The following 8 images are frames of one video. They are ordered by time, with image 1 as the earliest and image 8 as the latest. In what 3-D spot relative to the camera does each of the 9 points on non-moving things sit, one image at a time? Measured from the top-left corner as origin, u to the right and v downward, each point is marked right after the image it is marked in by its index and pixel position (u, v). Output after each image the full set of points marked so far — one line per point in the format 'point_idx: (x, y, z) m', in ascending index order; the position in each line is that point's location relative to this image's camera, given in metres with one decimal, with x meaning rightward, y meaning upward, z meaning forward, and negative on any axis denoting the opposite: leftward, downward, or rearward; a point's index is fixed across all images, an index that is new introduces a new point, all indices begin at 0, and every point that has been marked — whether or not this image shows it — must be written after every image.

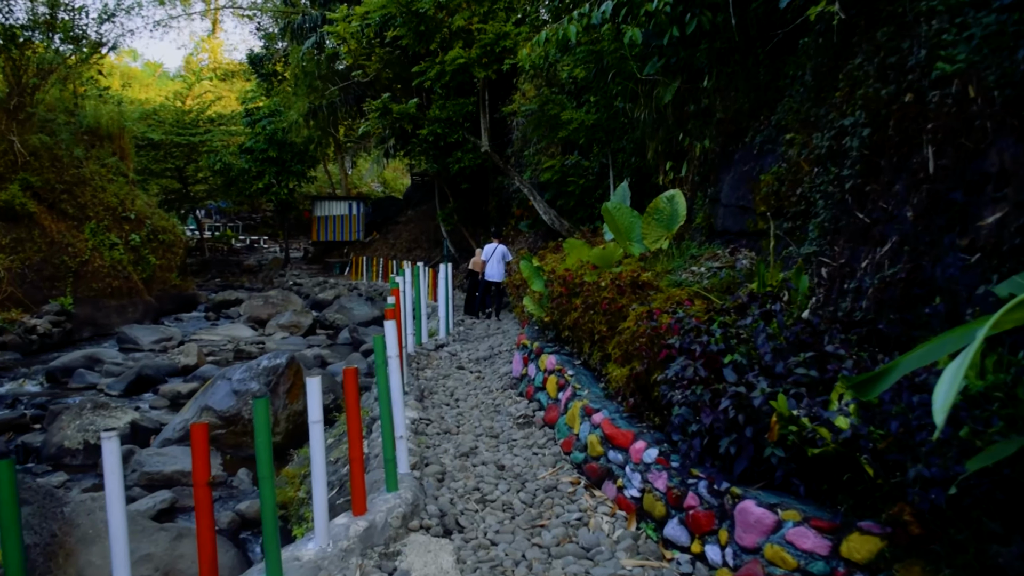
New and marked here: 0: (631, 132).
0: (+1.3, +1.6, +10.2) m
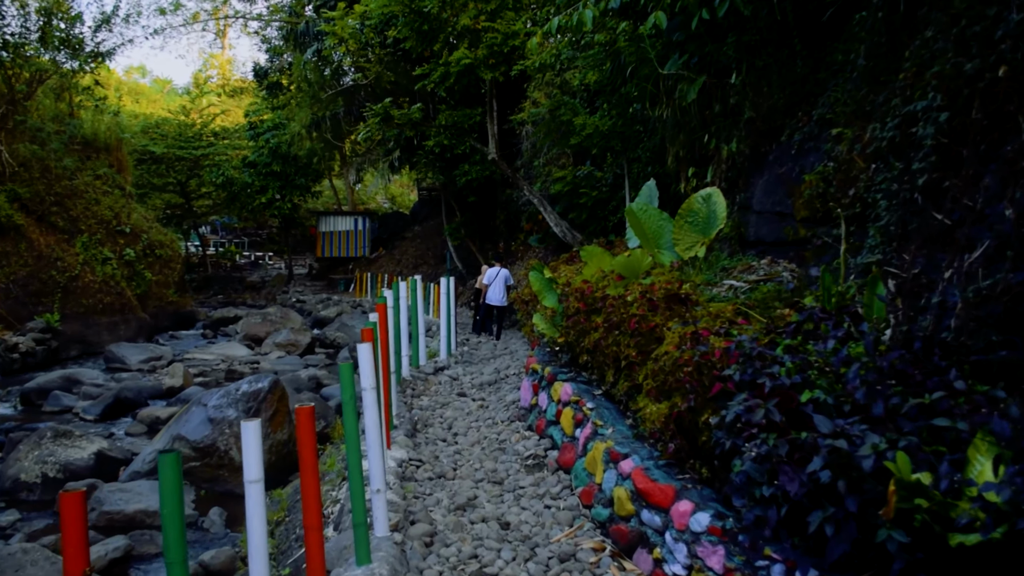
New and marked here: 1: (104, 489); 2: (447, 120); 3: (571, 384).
0: (+1.4, +1.5, +9.5) m
1: (-2.5, -1.2, +5.9) m
2: (-0.9, +2.5, +14.0) m
3: (+0.2, -0.4, +4.0) m
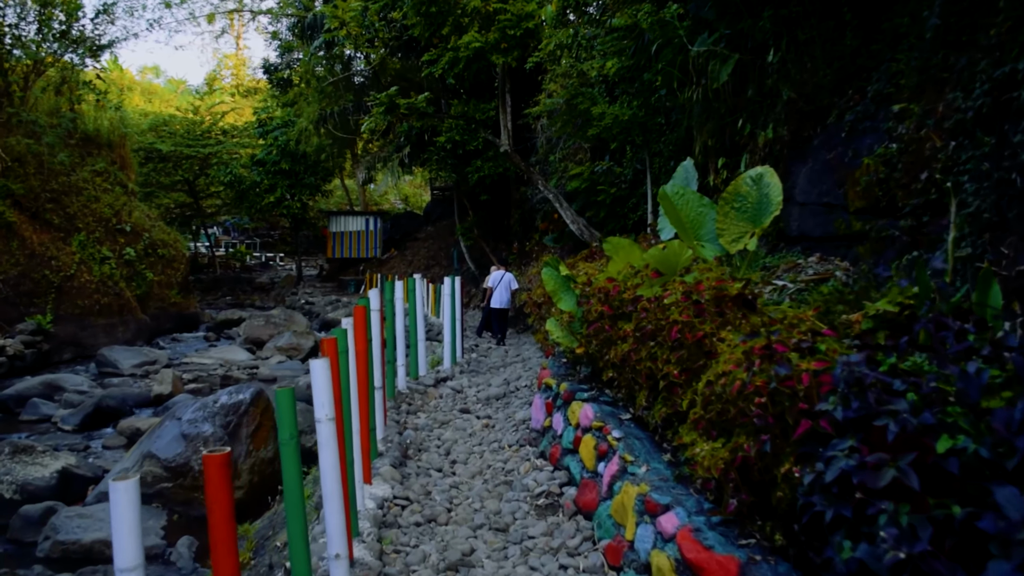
0: (+1.5, +1.5, +8.8) m
1: (-2.5, -1.2, +5.3) m
2: (-0.7, +2.4, +13.3) m
3: (+0.3, -0.4, +3.2) m
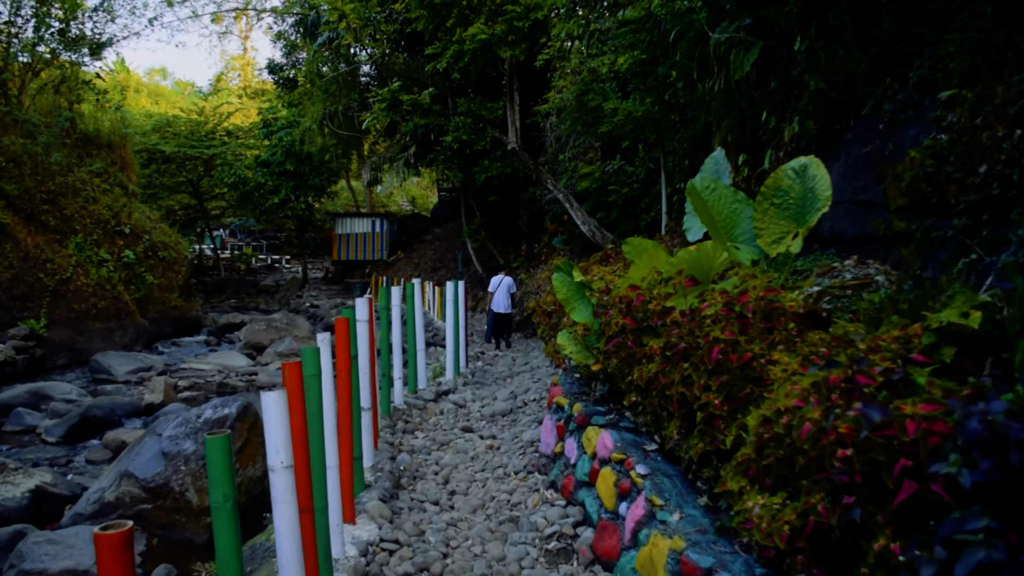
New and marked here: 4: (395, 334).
0: (+1.6, +1.4, +8.3) m
1: (-2.4, -1.3, +4.8) m
2: (-0.6, +2.4, +12.9) m
3: (+0.3, -0.4, +2.8) m
4: (-0.6, -0.2, +4.7) m
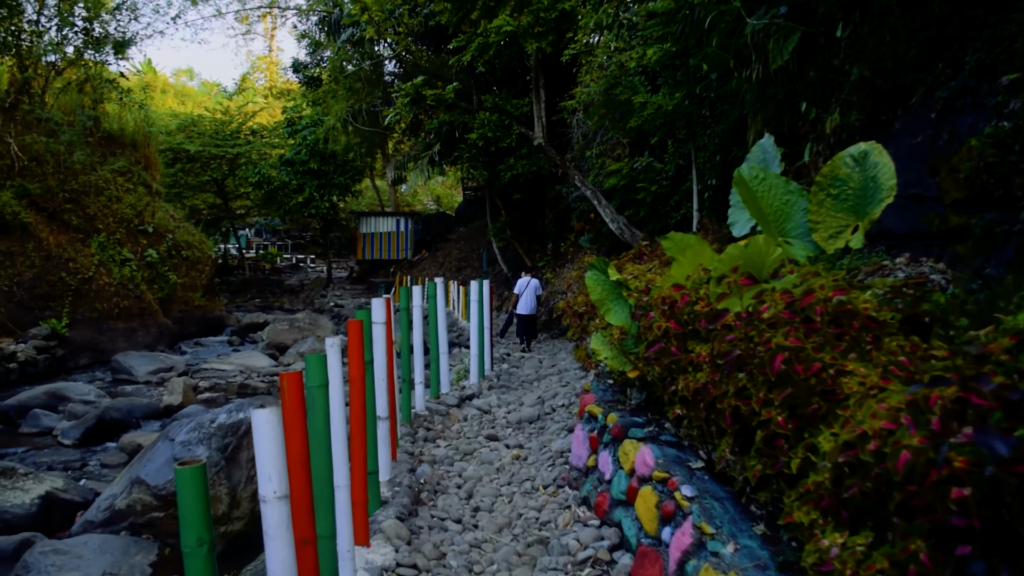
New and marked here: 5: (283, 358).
0: (+1.8, +1.4, +8.0) m
1: (-2.3, -1.3, +4.6) m
2: (-0.3, +2.4, +12.6) m
3: (+0.4, -0.4, +2.5) m
4: (-0.4, -0.2, +4.4) m
5: (-3.0, -0.9, +12.4) m
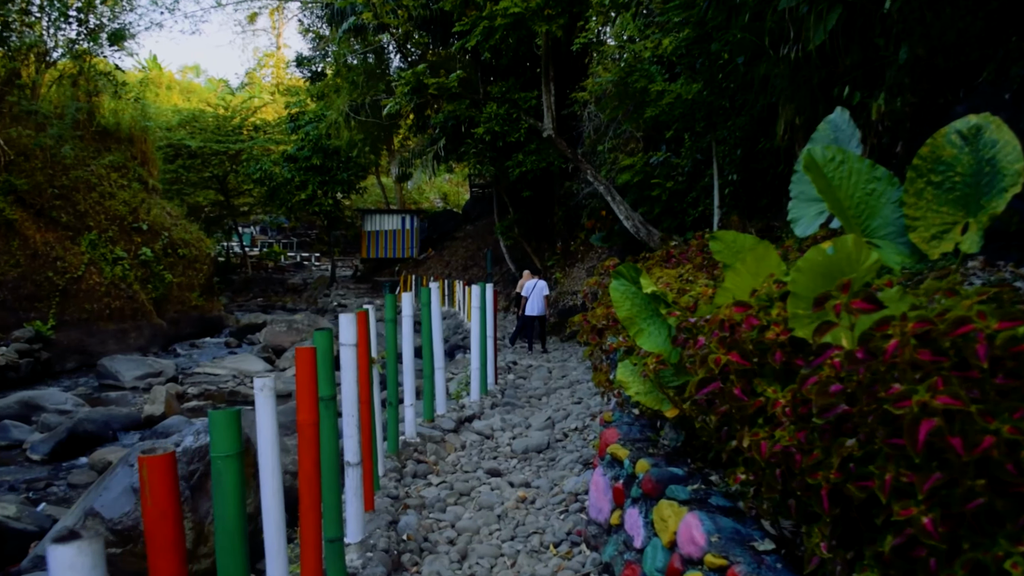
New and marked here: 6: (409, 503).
0: (+1.8, +1.4, +7.4) m
1: (-2.3, -1.3, +4.0) m
2: (-0.2, +2.4, +12.0) m
3: (+0.4, -0.5, +1.9) m
4: (-0.4, -0.2, +3.8) m
5: (-2.9, -0.9, +11.8) m
6: (-0.3, -0.7, +3.0) m
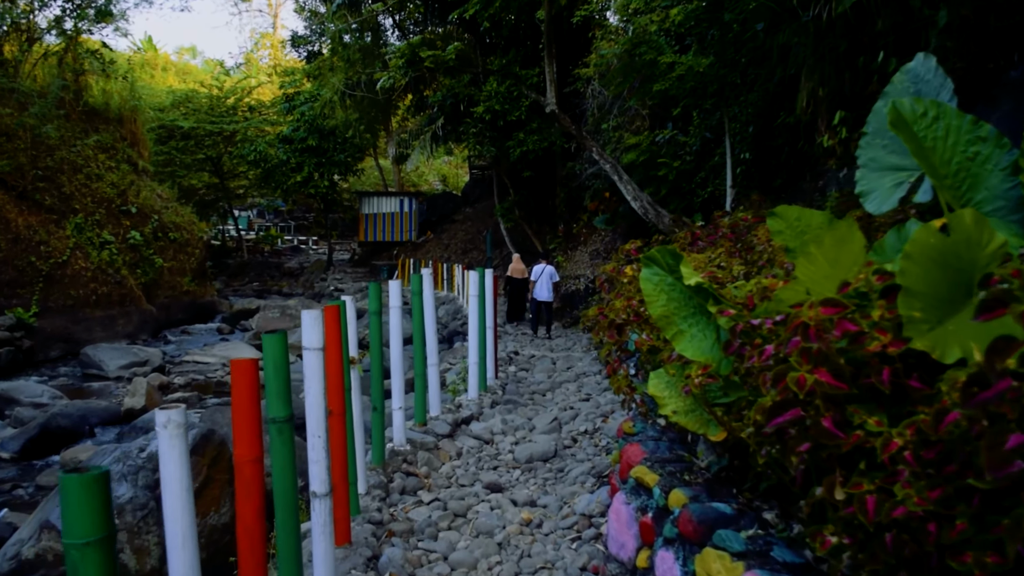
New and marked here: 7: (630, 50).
0: (+1.8, +1.5, +6.9) m
1: (-2.3, -1.2, +3.6) m
2: (-0.2, +2.6, +11.5) m
3: (+0.4, -0.4, +1.5) m
4: (-0.4, -0.2, +3.4) m
5: (-2.9, -0.7, +11.4) m
6: (-0.3, -0.6, +2.6) m
7: (+1.1, +2.2, +8.7) m
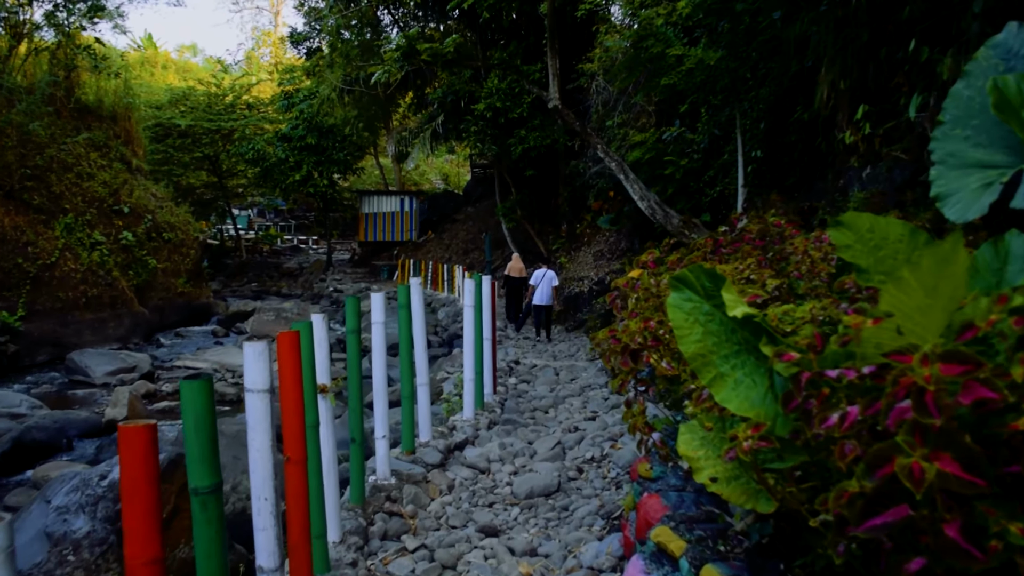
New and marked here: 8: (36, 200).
0: (+1.8, +1.5, +6.5) m
1: (-2.3, -1.3, +3.2) m
2: (-0.2, +2.5, +11.1) m
3: (+0.4, -0.5, +1.1) m
4: (-0.4, -0.2, +3.0) m
5: (-2.8, -0.8, +11.0) m
6: (-0.3, -0.7, +2.2) m
7: (+1.1, +2.1, +8.3) m
8: (-6.4, +1.2, +12.8) m
